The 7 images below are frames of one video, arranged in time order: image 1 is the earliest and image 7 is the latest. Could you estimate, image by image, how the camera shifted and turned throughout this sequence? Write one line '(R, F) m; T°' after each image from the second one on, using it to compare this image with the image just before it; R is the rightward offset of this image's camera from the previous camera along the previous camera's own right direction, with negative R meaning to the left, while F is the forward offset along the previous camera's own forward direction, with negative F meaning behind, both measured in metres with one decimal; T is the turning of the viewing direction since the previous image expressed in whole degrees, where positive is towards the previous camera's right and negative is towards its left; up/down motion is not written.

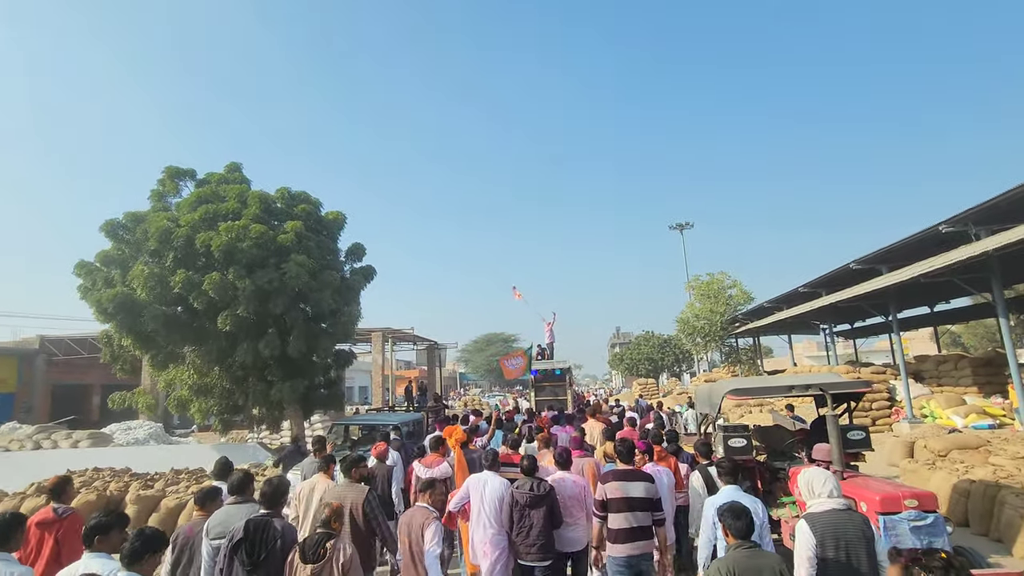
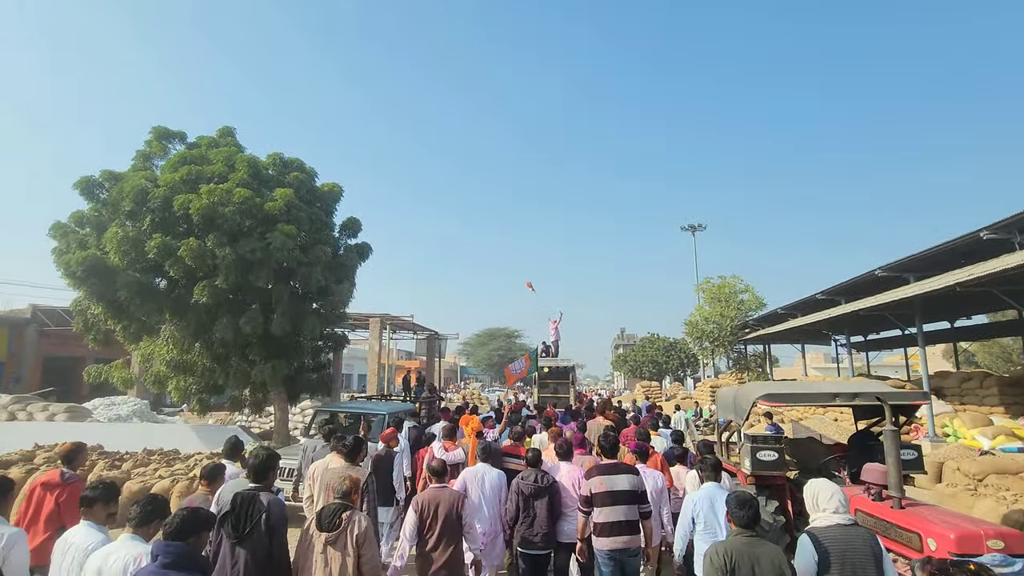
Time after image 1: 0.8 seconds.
(0.0, +0.7) m; -1°
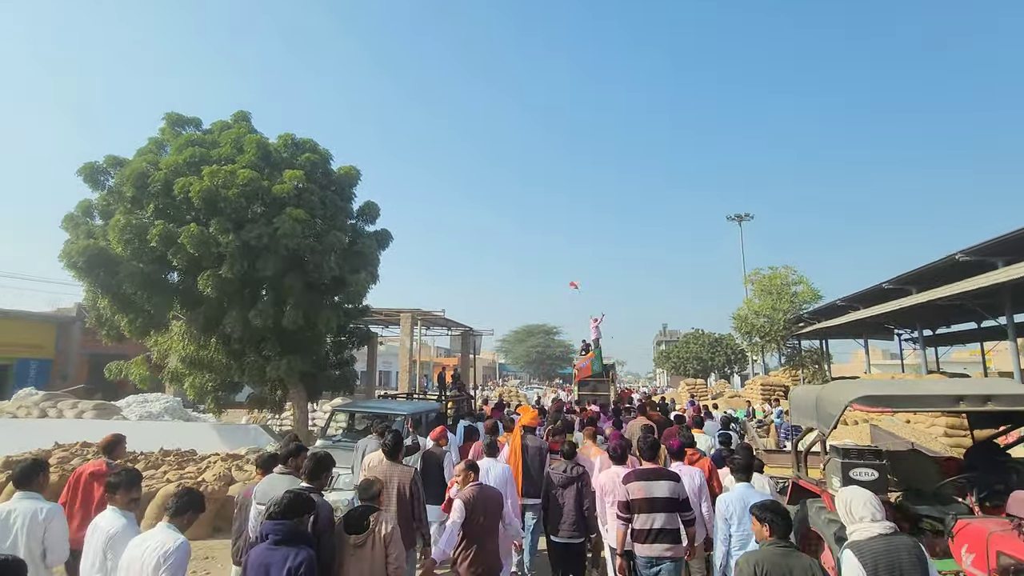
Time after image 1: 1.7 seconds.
(+0.1, +0.8) m; -4°
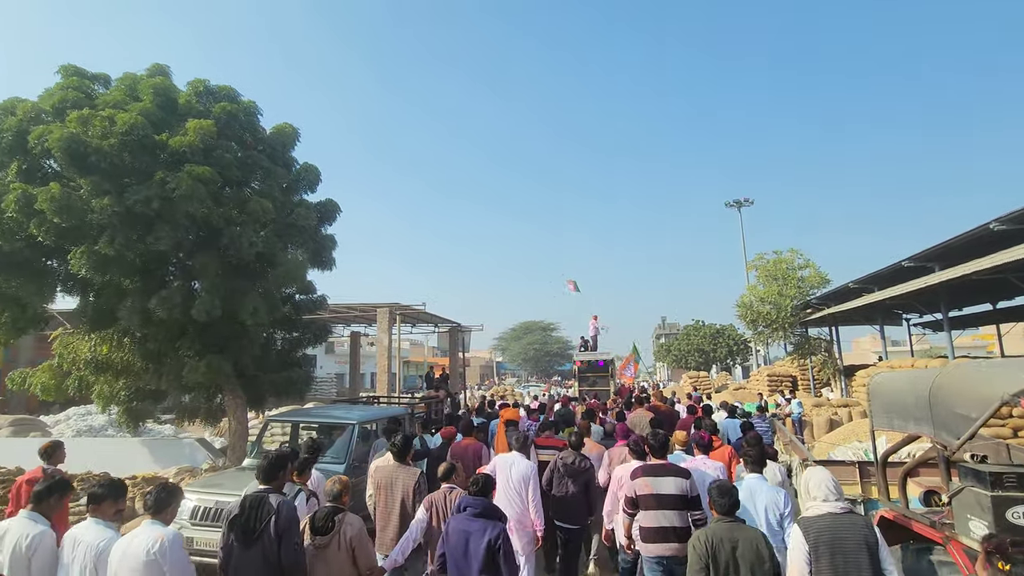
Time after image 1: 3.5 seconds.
(+0.3, +1.4) m; 0°
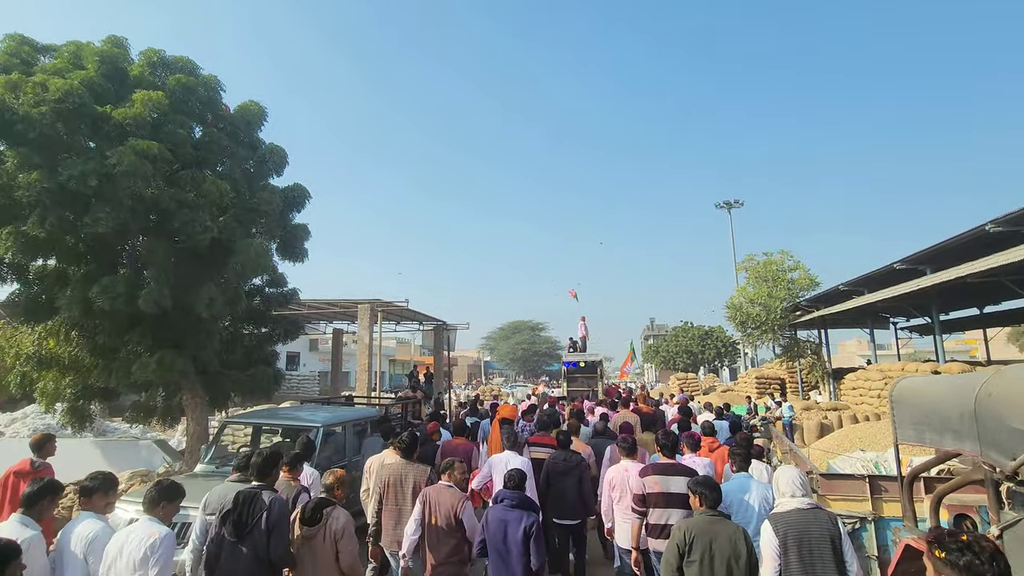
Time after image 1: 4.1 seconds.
(+0.1, +0.4) m; +1°
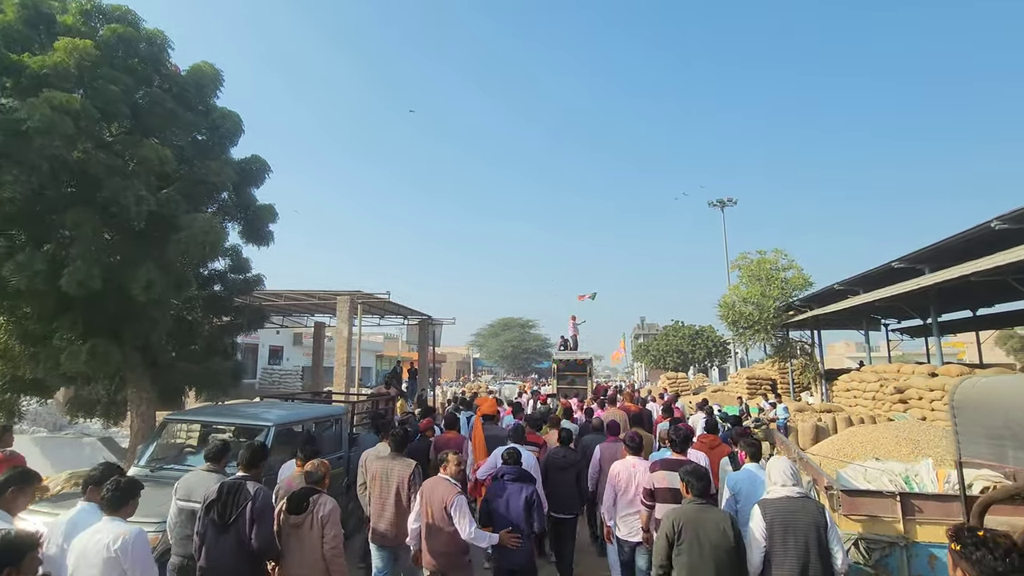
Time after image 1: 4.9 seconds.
(+0.1, +0.6) m; +1°
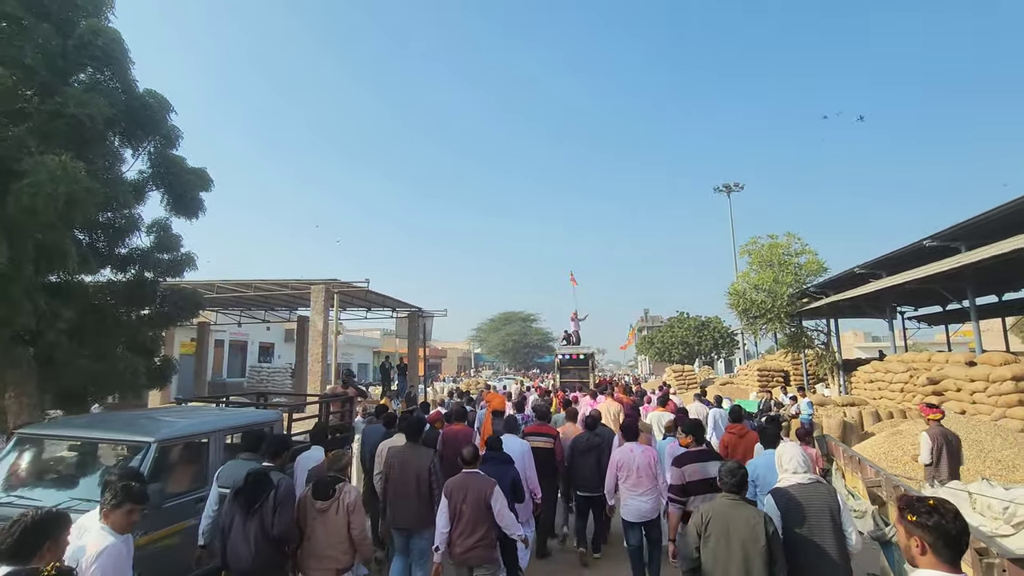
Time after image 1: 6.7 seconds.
(+0.3, +1.3) m; 0°
